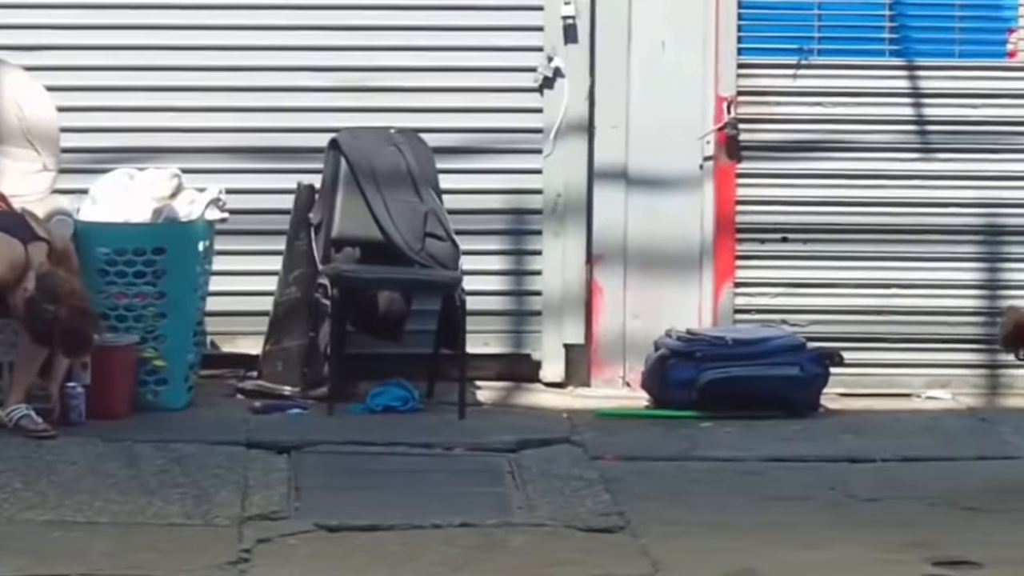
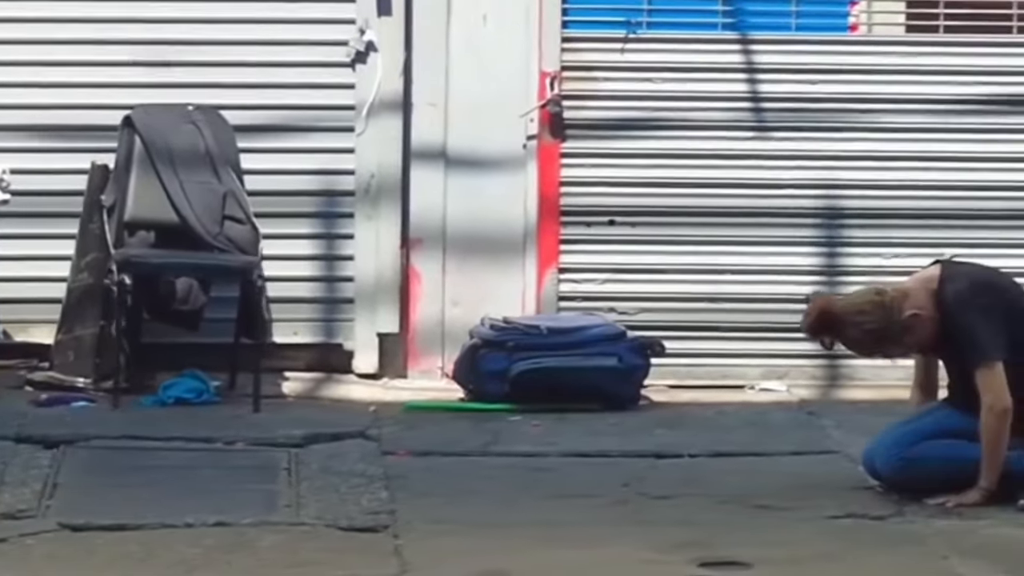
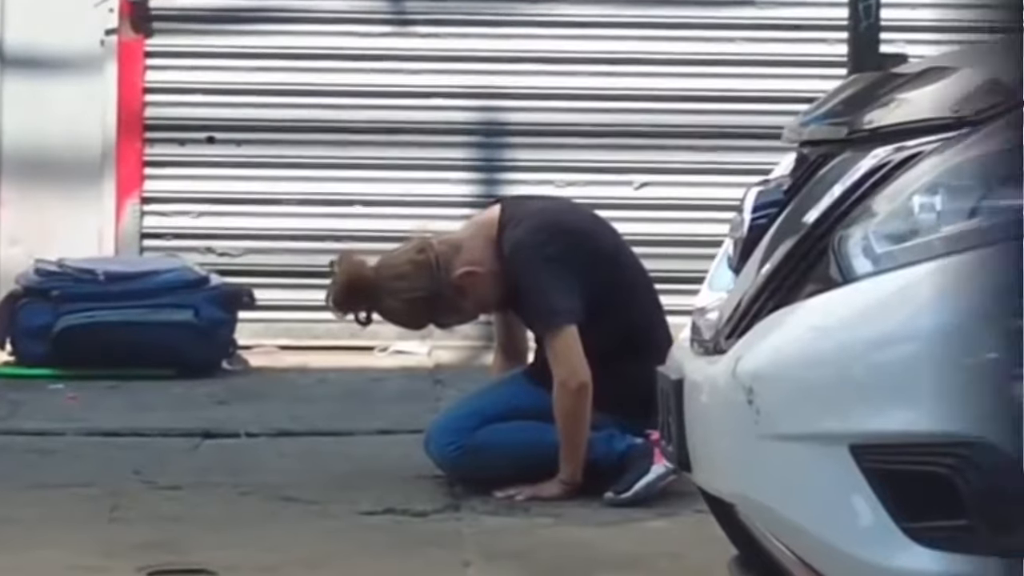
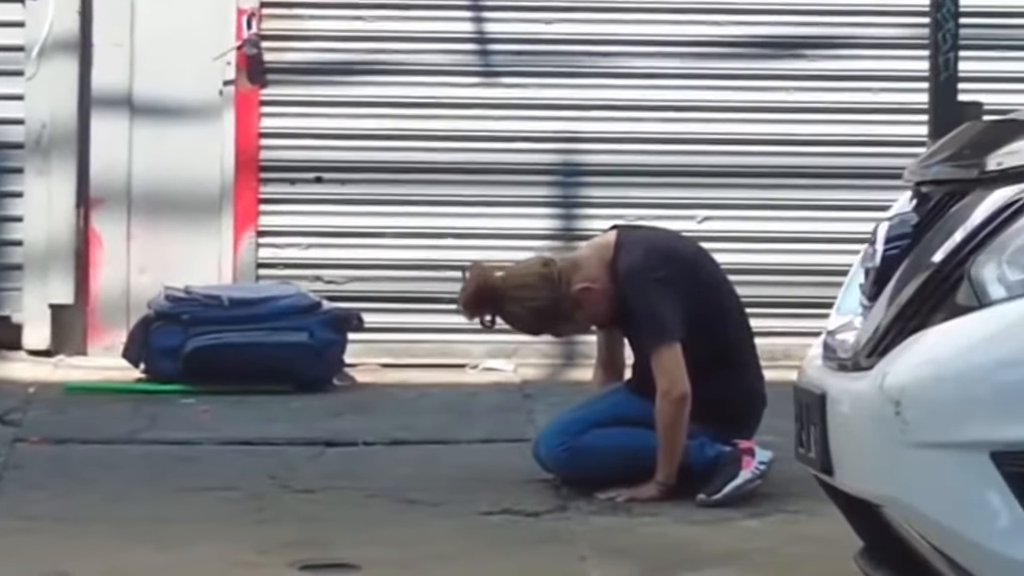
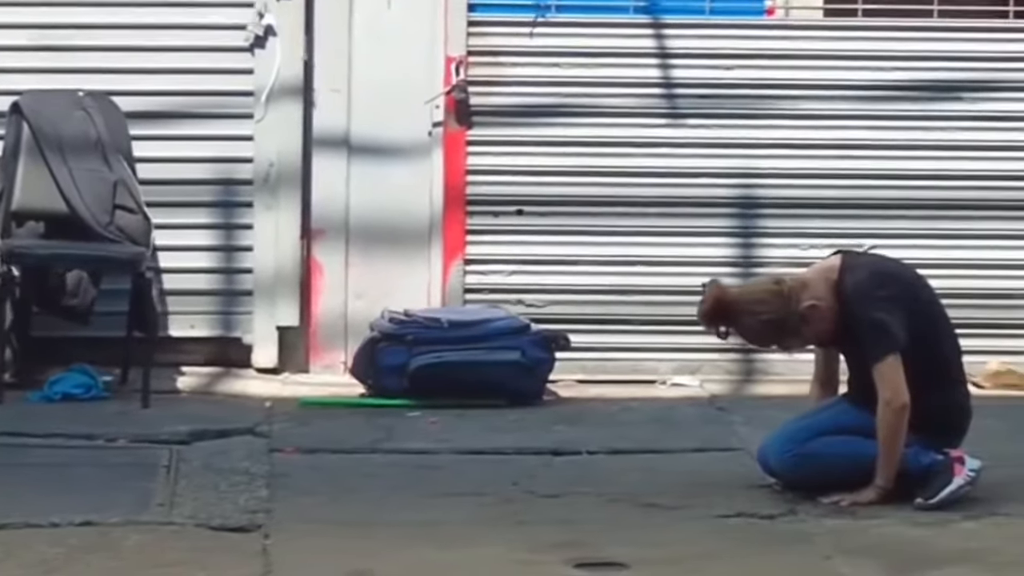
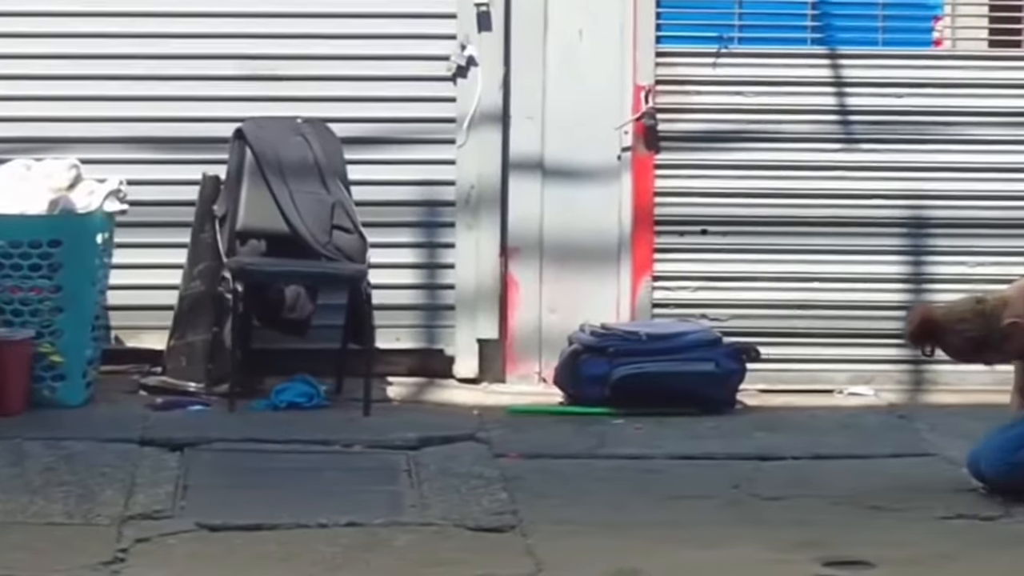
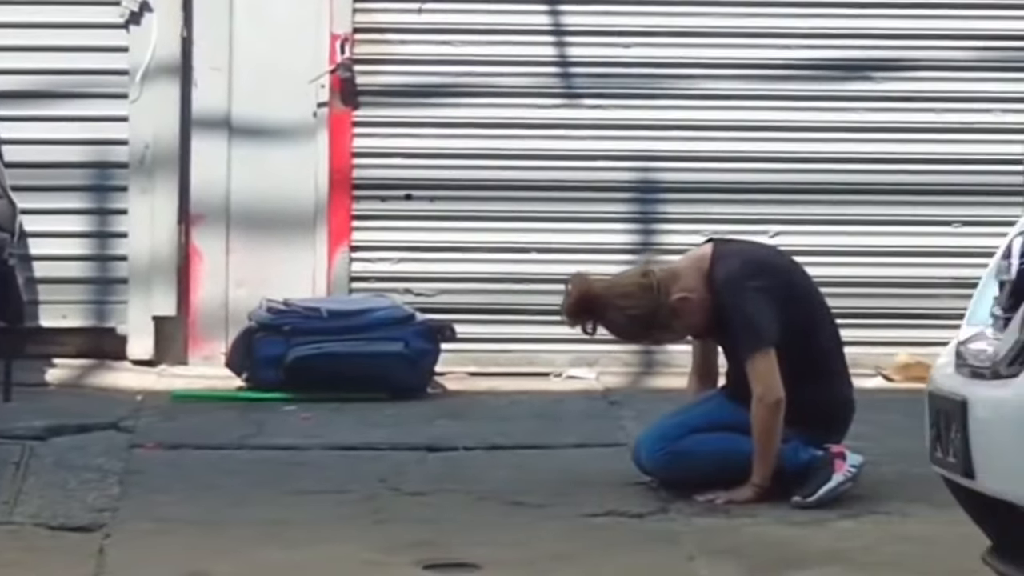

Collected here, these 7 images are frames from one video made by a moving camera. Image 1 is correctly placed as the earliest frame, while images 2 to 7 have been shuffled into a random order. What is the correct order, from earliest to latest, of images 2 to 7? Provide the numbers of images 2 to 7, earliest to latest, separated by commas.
6, 2, 5, 7, 4, 3
